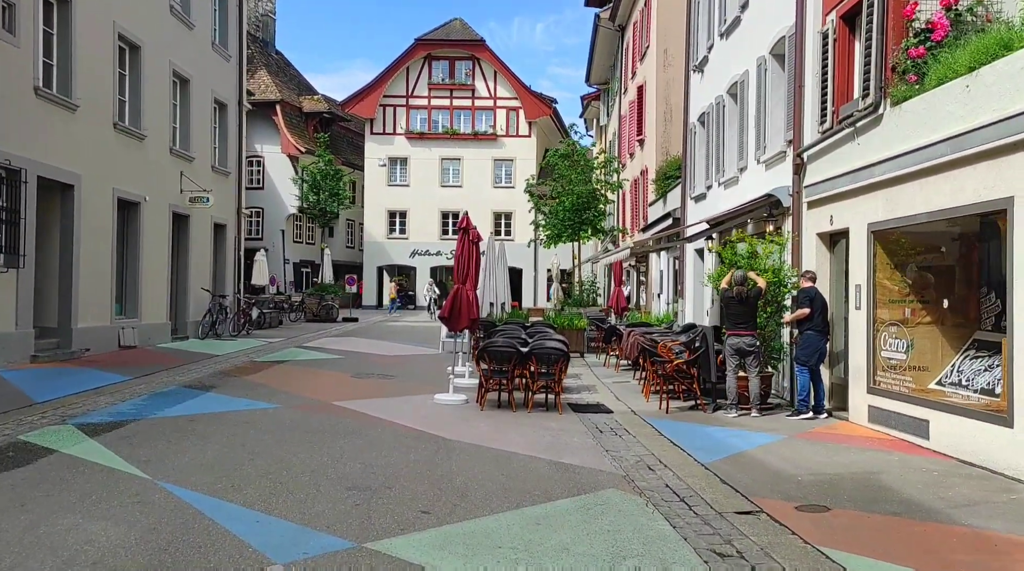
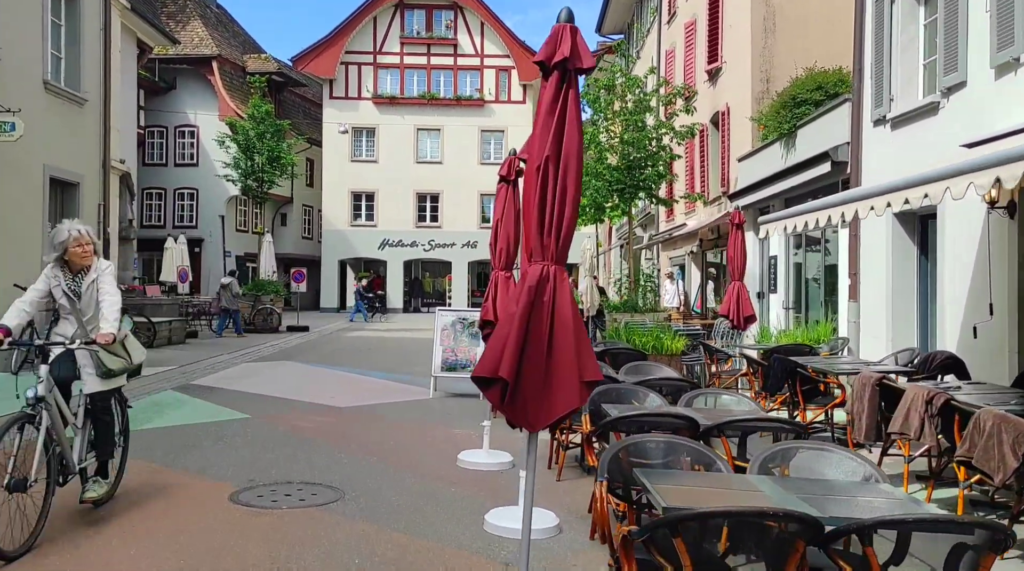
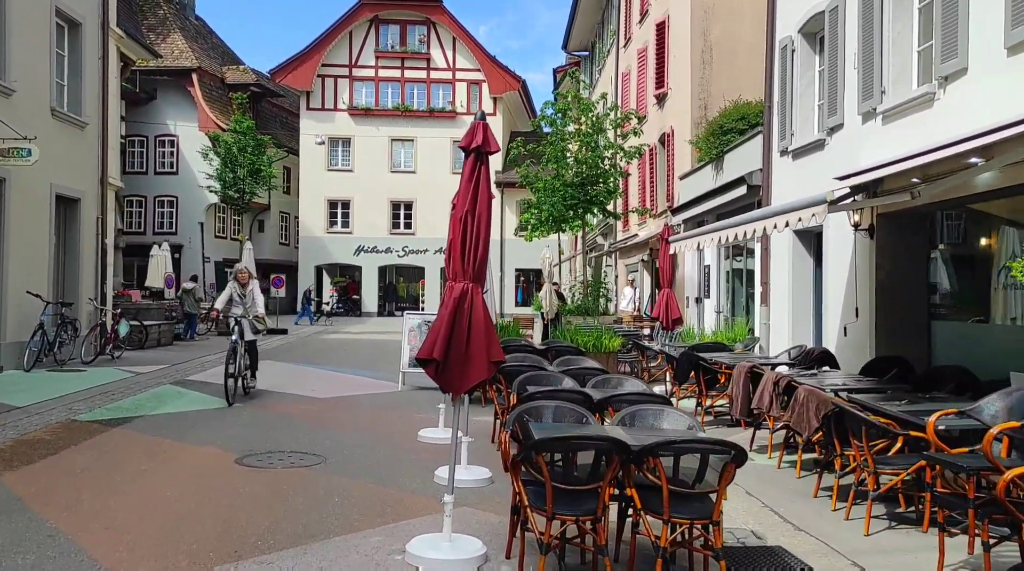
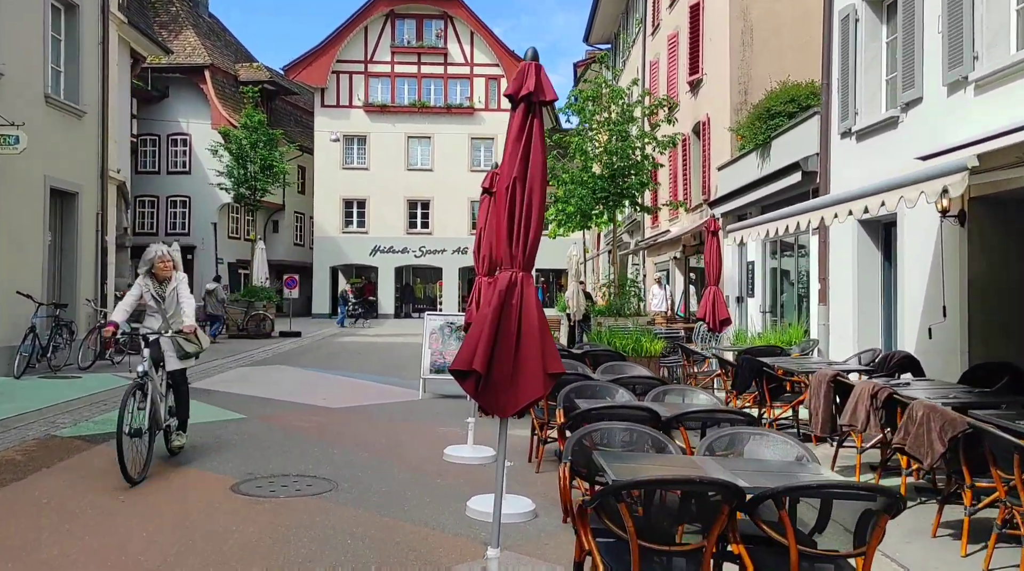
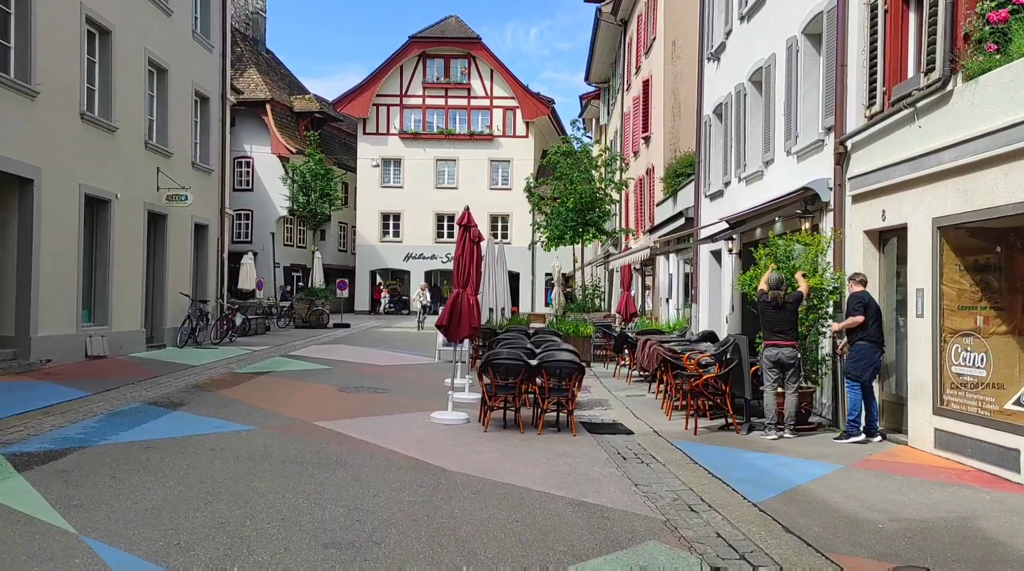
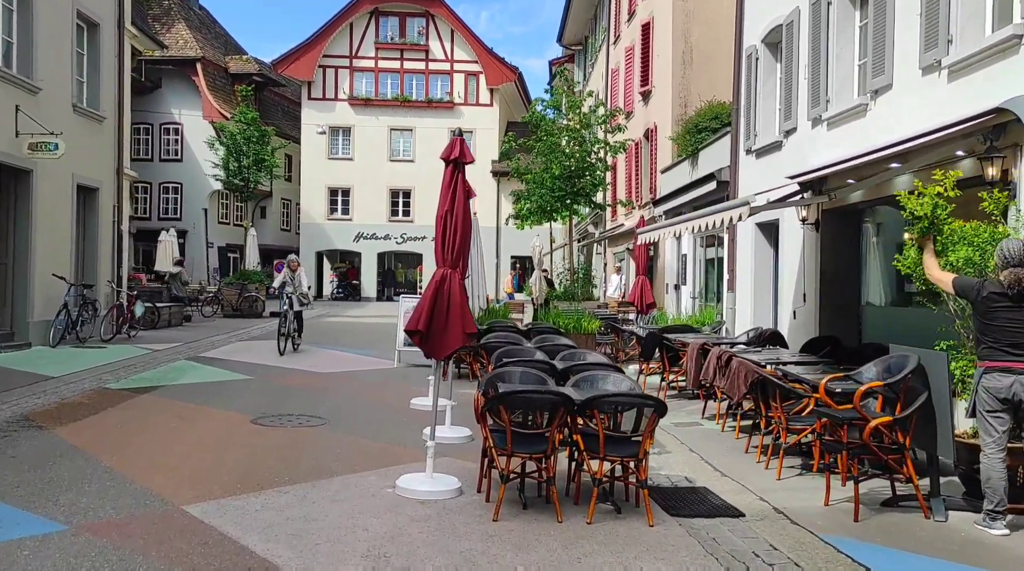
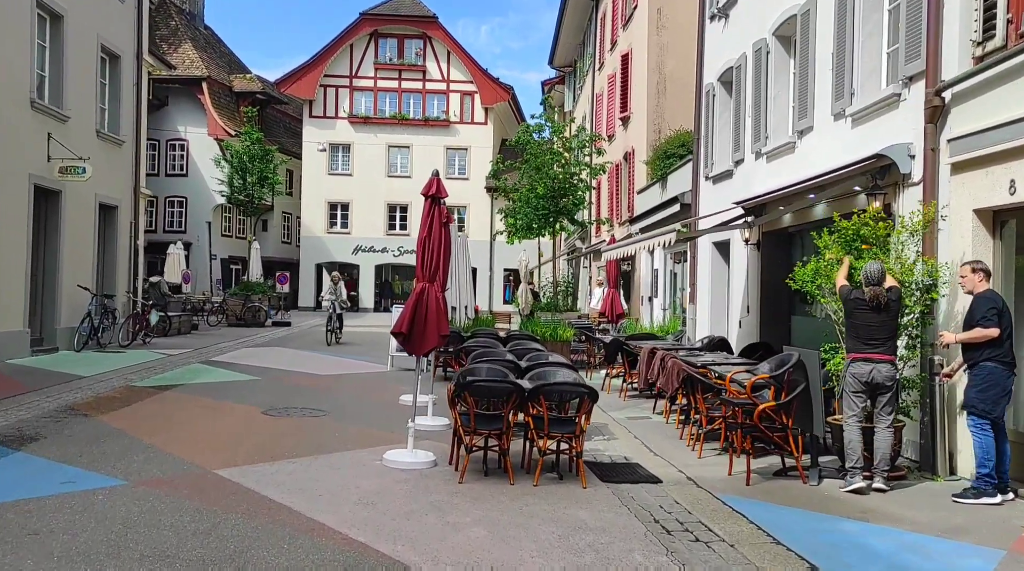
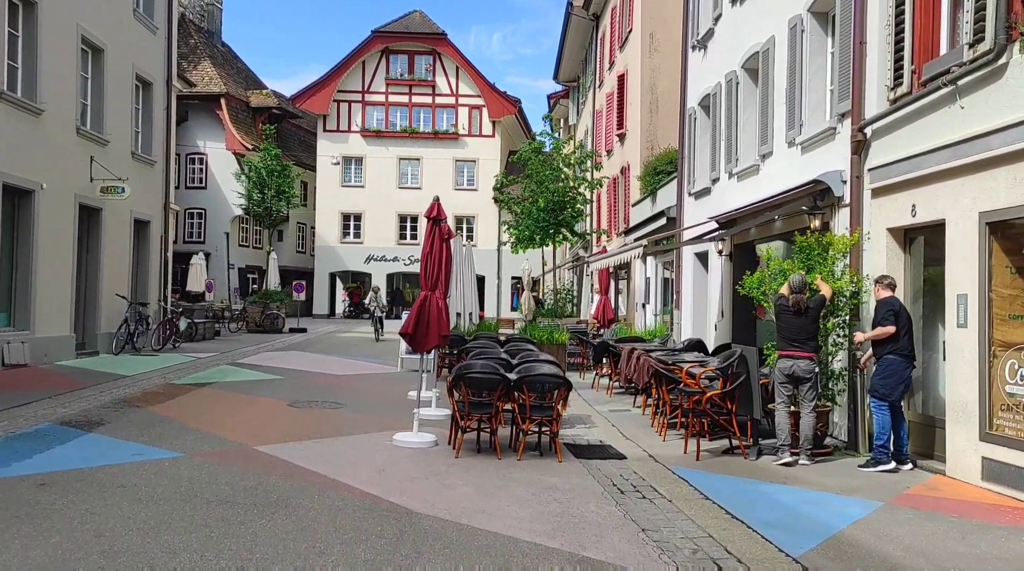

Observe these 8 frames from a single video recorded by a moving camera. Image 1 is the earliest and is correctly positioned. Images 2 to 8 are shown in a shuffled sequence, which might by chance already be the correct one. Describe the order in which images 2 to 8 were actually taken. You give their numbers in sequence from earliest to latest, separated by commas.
5, 8, 7, 6, 3, 4, 2
